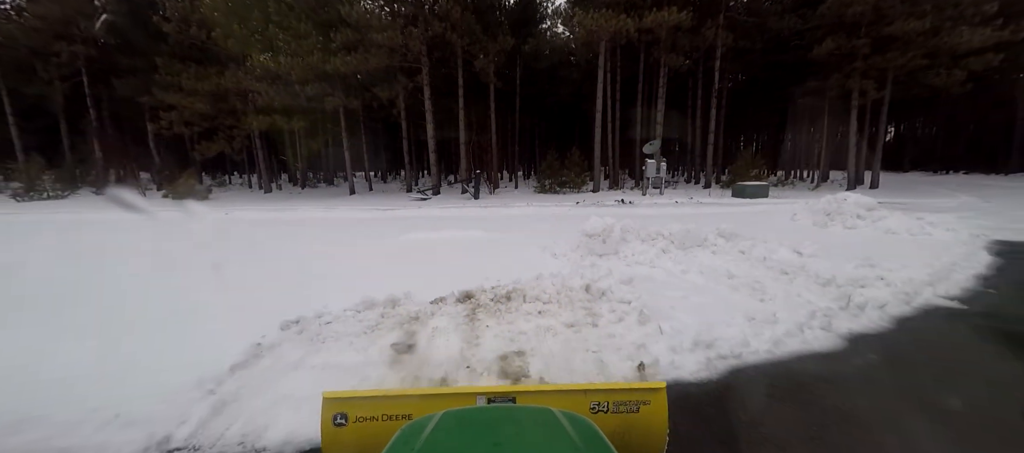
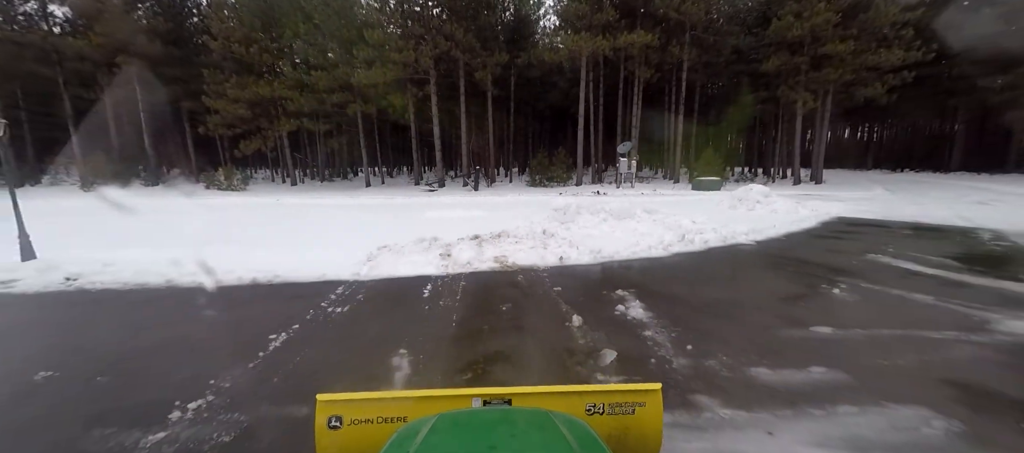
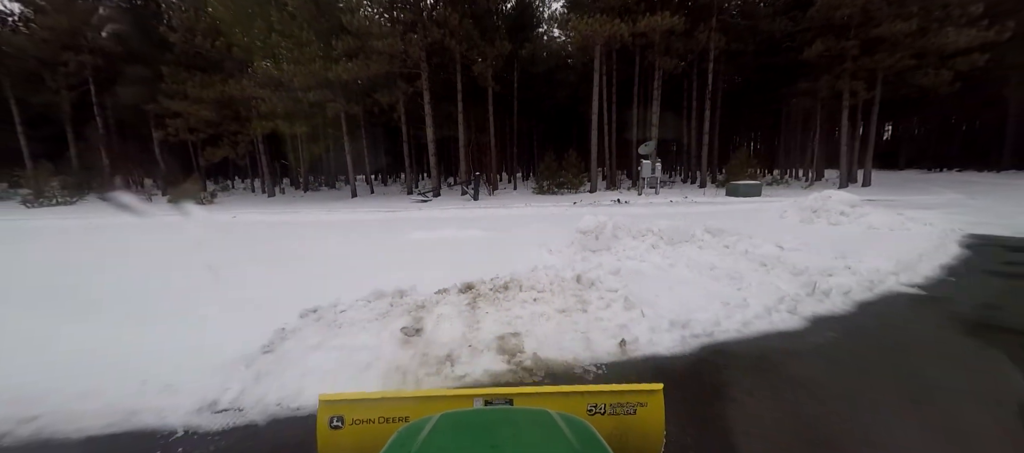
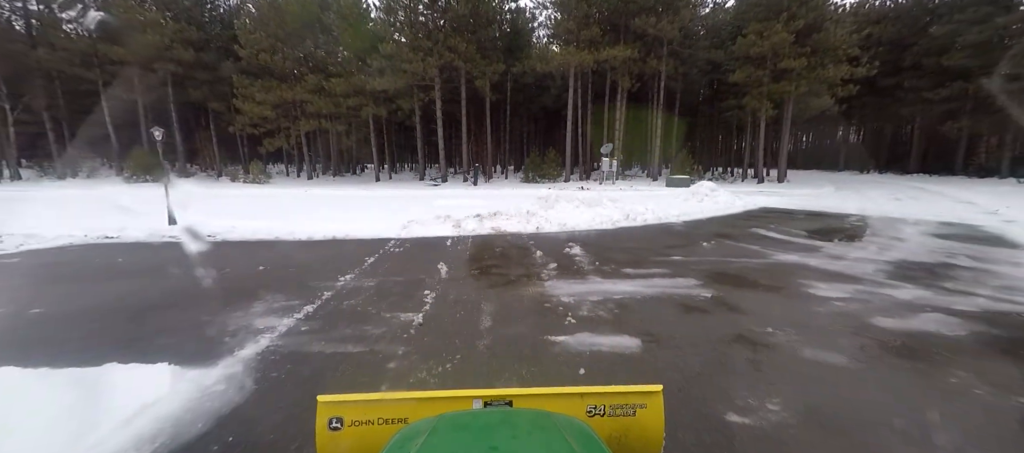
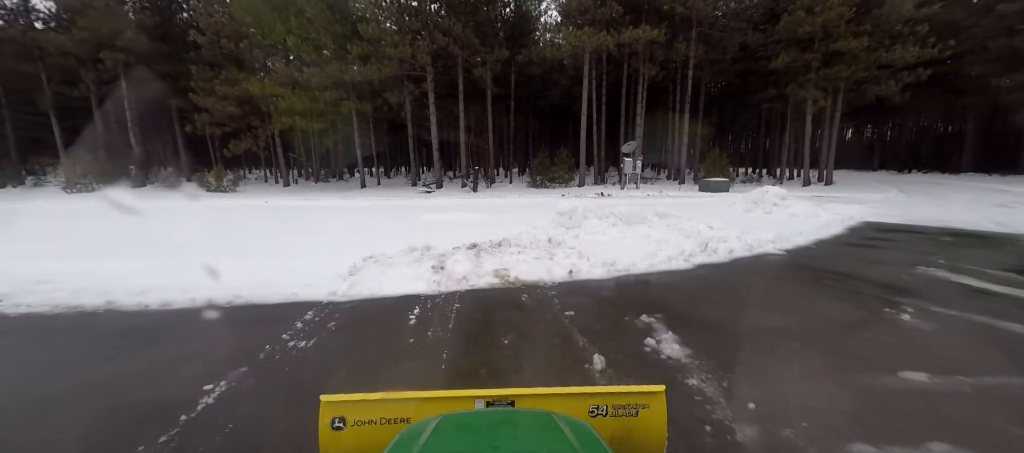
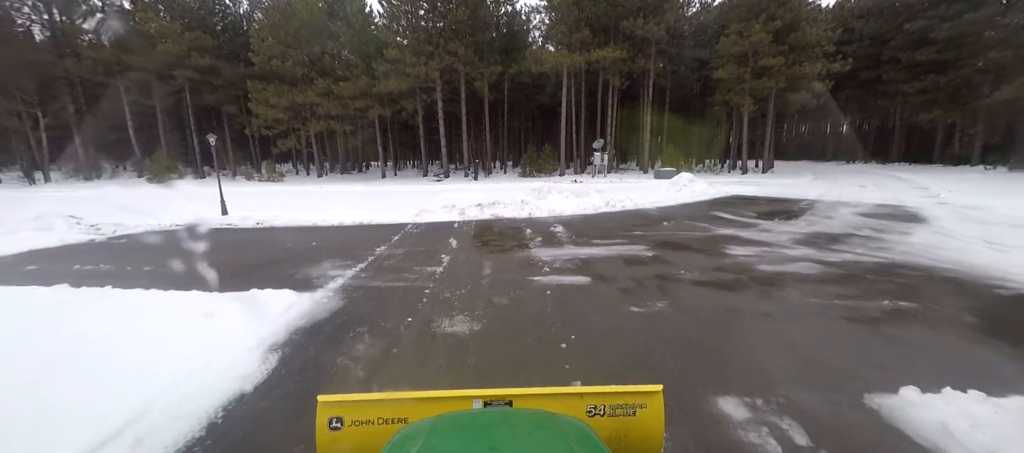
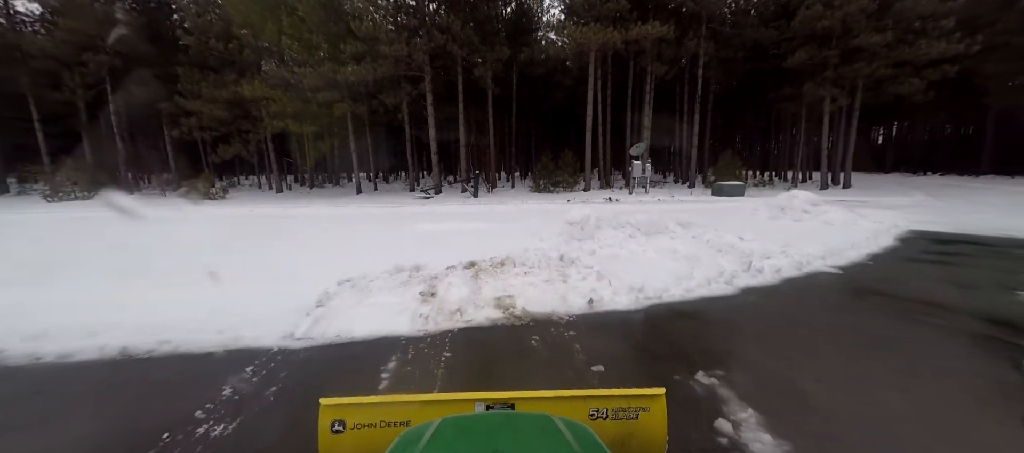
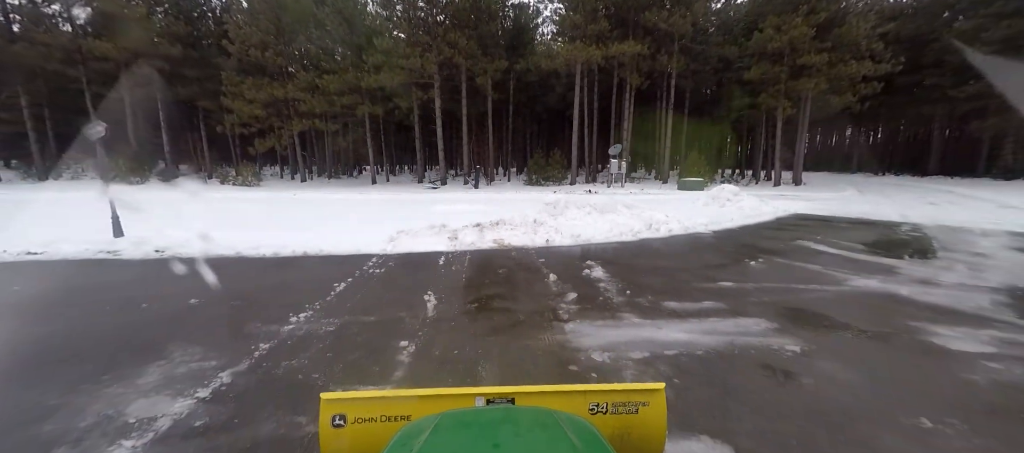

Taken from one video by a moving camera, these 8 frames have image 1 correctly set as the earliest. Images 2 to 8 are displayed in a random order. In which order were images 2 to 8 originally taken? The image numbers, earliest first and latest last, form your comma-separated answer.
3, 7, 5, 2, 8, 4, 6
